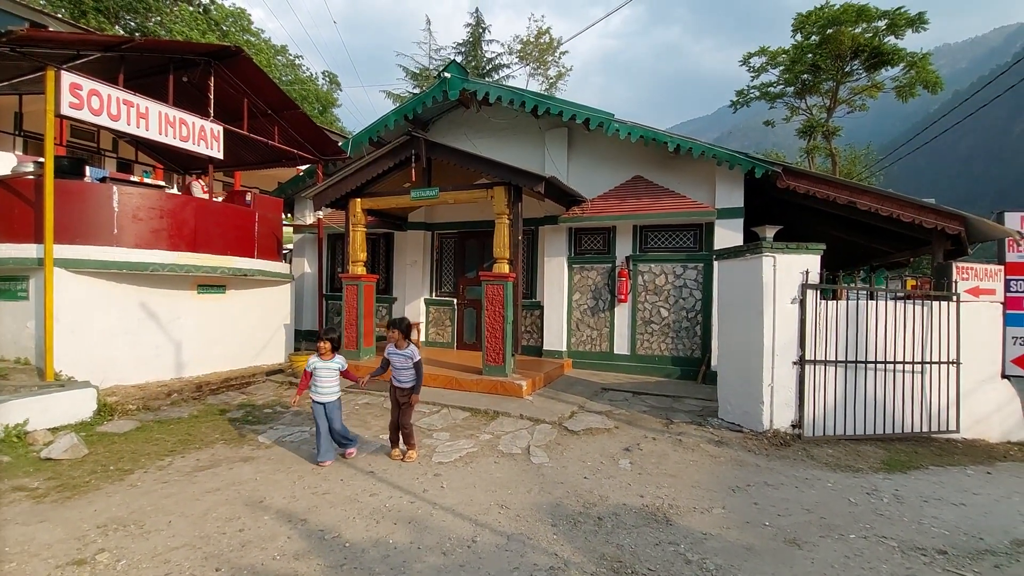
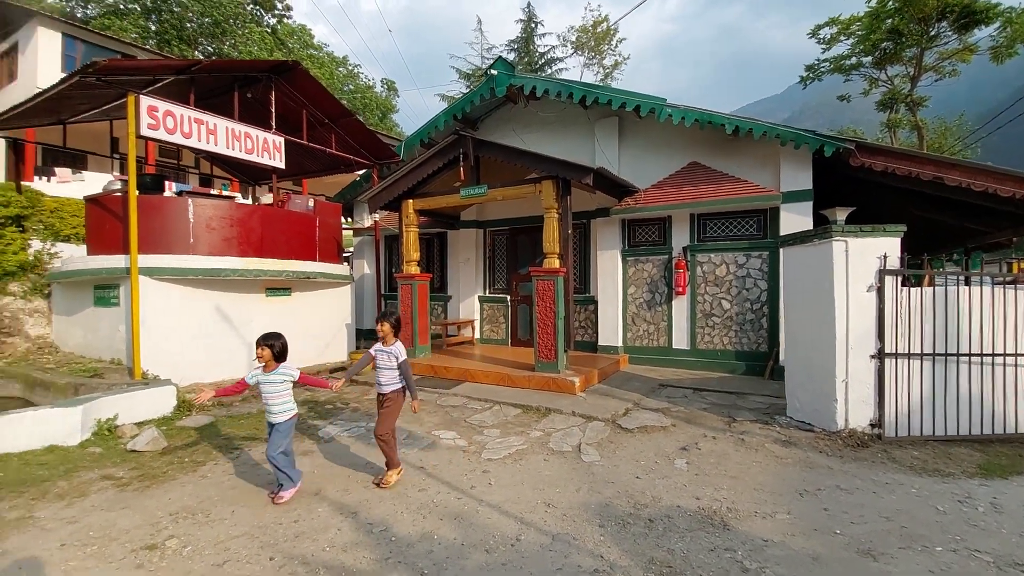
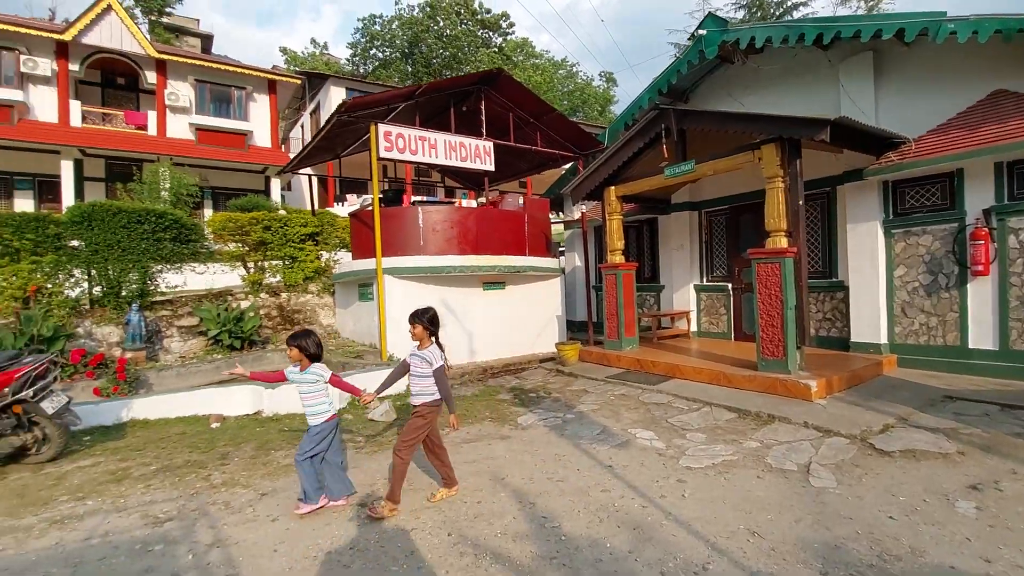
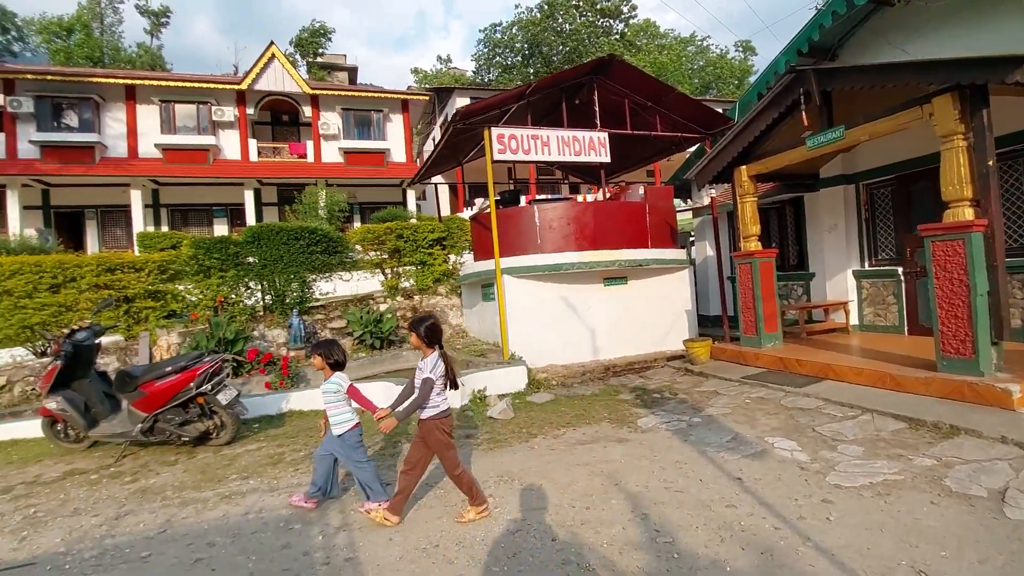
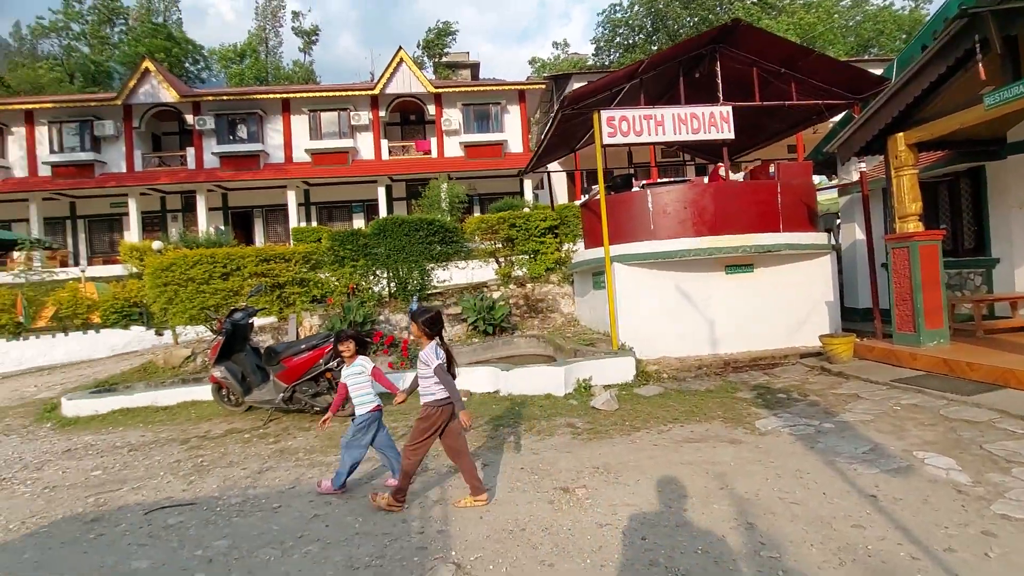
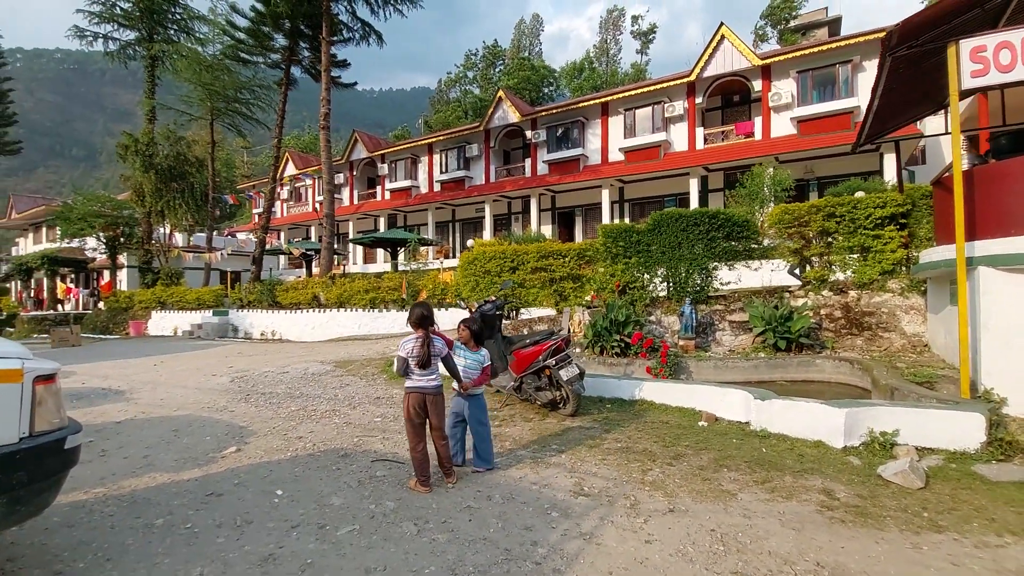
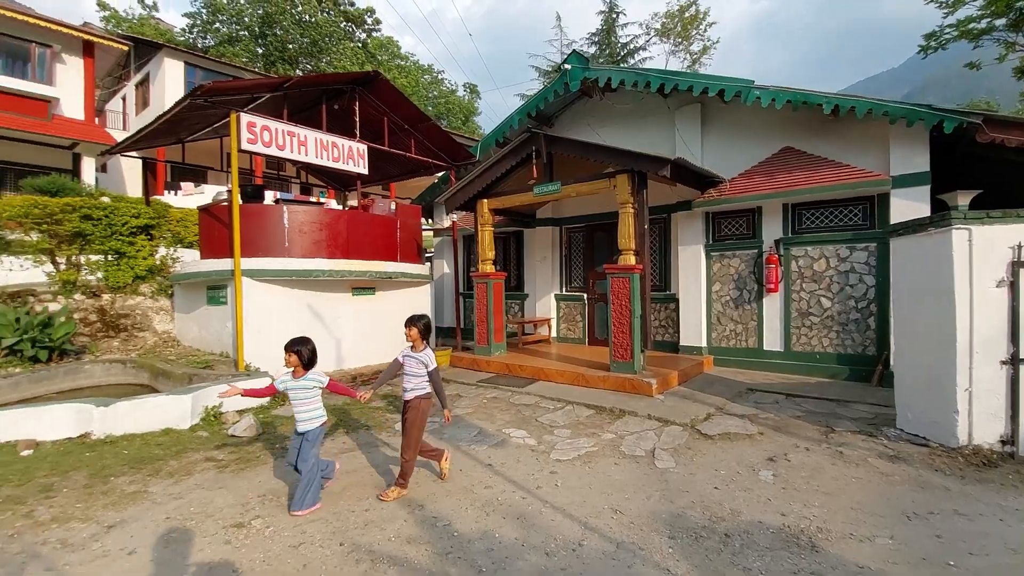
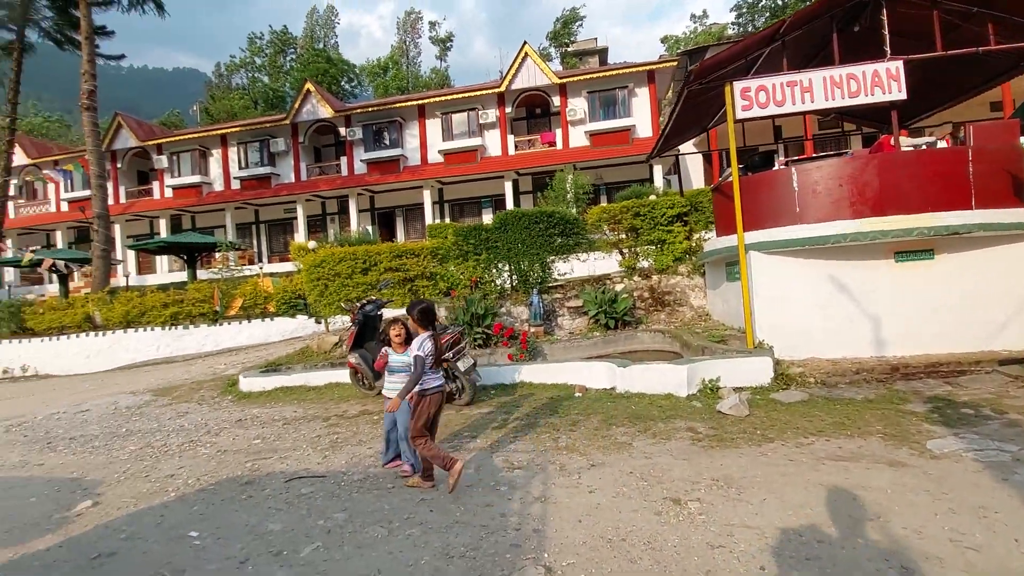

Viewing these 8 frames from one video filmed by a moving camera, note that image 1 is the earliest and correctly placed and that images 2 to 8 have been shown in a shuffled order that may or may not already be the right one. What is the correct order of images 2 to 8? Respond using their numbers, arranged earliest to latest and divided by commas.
2, 7, 3, 4, 5, 8, 6
